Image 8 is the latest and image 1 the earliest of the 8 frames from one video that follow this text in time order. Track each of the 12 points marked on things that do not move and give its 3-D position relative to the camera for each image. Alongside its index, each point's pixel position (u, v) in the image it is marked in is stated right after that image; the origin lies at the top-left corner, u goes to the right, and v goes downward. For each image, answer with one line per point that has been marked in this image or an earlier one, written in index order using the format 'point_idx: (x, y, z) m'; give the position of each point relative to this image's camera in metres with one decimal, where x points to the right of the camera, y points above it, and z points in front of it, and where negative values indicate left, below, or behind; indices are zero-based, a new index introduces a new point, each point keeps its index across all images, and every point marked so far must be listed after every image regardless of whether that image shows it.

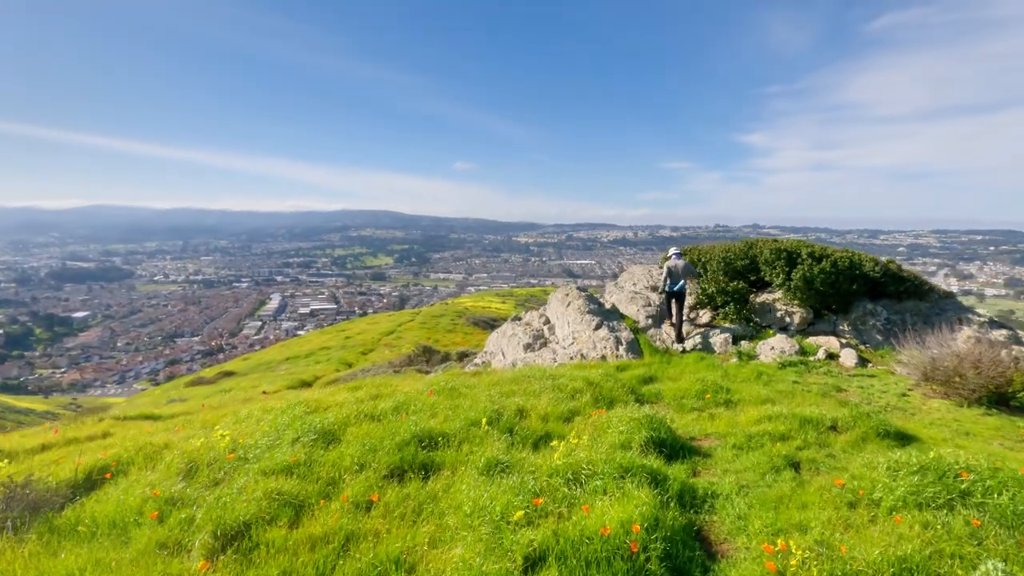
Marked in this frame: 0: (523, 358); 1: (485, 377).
0: (+0.4, -2.3, +17.4) m
1: (-0.8, -2.5, +15.1) m
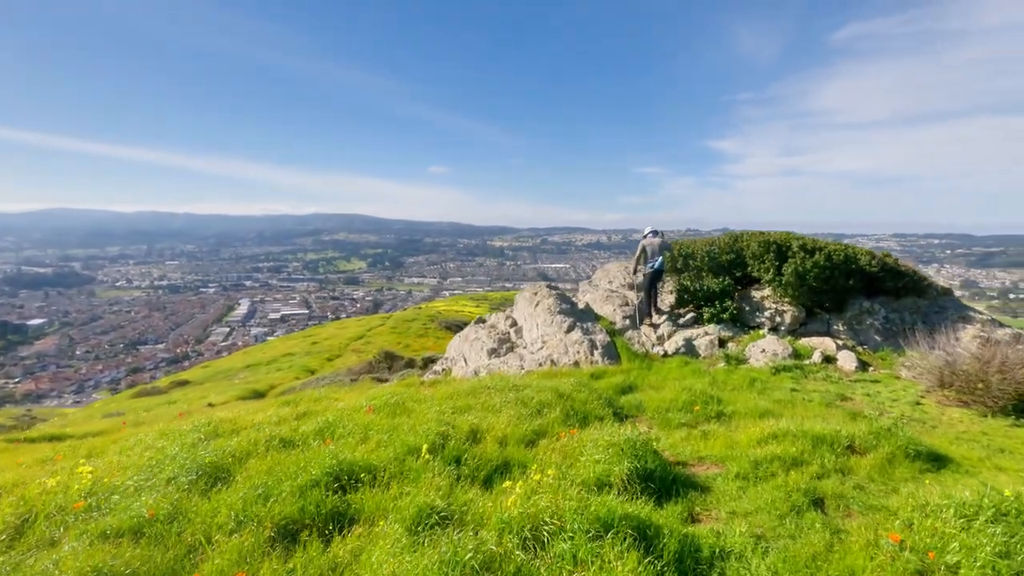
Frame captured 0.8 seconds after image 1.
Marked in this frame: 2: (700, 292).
0: (-0.7, -2.3, +15.5) m
1: (-1.8, -2.5, +13.1) m
2: (+5.6, -0.1, +15.7) m
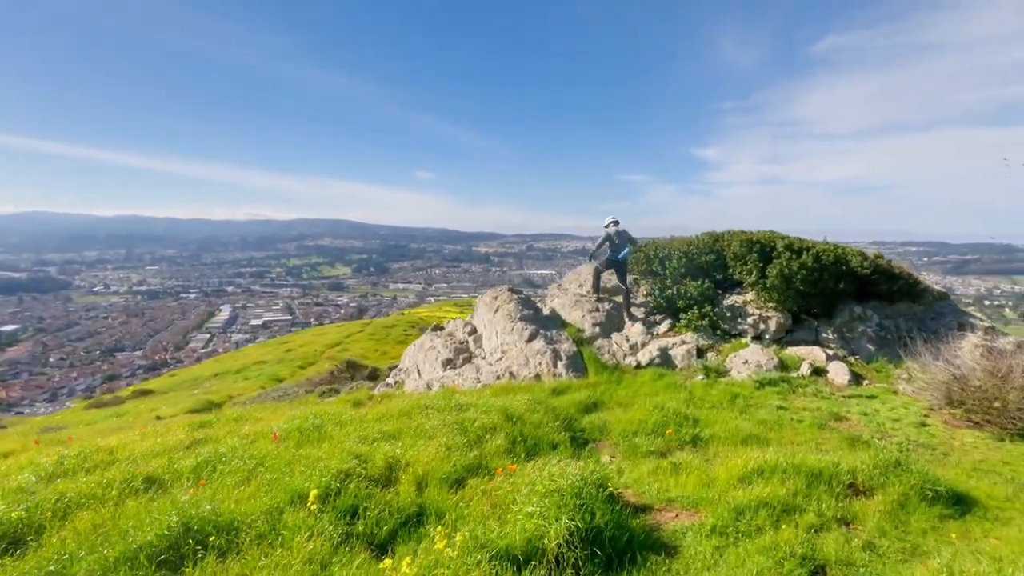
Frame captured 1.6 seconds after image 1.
0: (-1.9, -2.4, +13.8) m
1: (-2.8, -2.5, +11.4) m
2: (+4.4, -0.2, +14.2) m
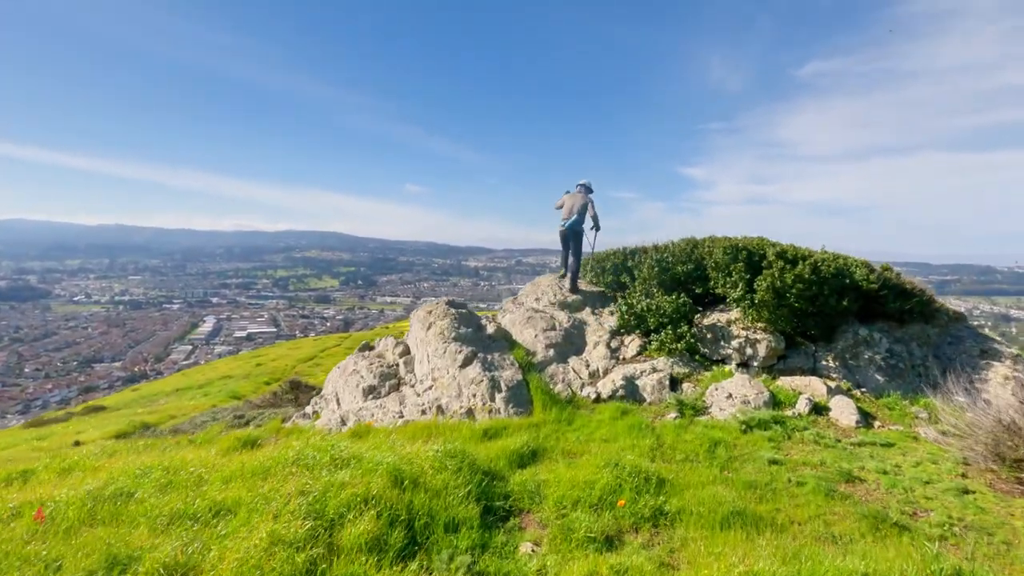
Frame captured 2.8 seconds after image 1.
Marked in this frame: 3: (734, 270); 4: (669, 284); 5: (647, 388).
0: (-3.3, -2.6, +11.3) m
1: (-4.2, -2.7, +8.8) m
2: (+3.1, -0.6, +11.9) m
3: (+4.7, +0.4, +11.4) m
4: (+3.6, +0.1, +12.3) m
5: (+2.7, -2.0, +10.6) m
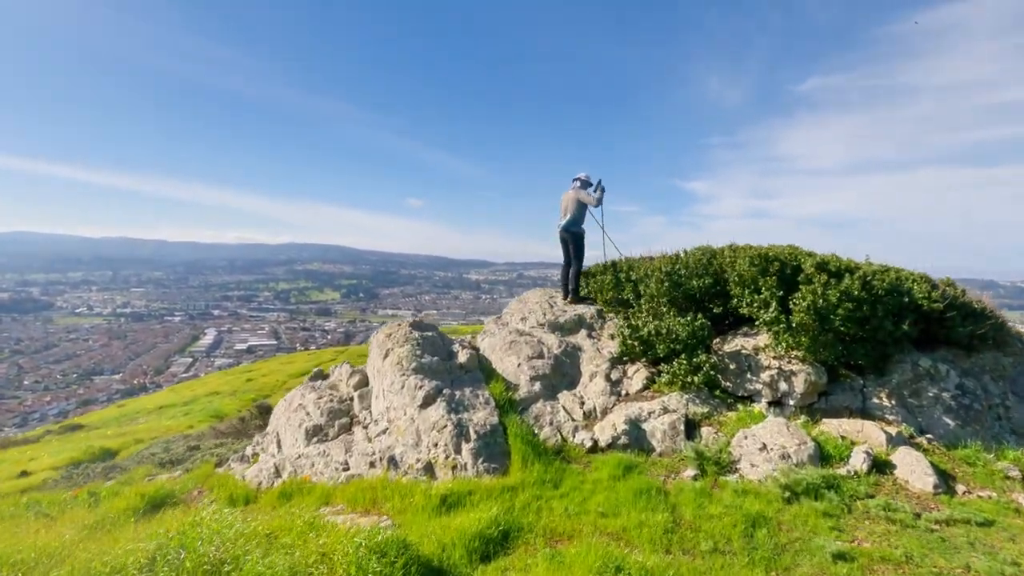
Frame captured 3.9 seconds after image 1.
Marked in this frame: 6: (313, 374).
0: (-3.7, -2.9, +9.1) m
1: (-4.6, -2.9, +6.6) m
2: (+2.7, -0.9, +9.7) m
3: (+4.3, 0.0, +9.2) m
4: (+3.2, -0.3, +10.2) m
5: (+2.2, -2.3, +8.4) m
6: (-4.2, -1.8, +11.4) m
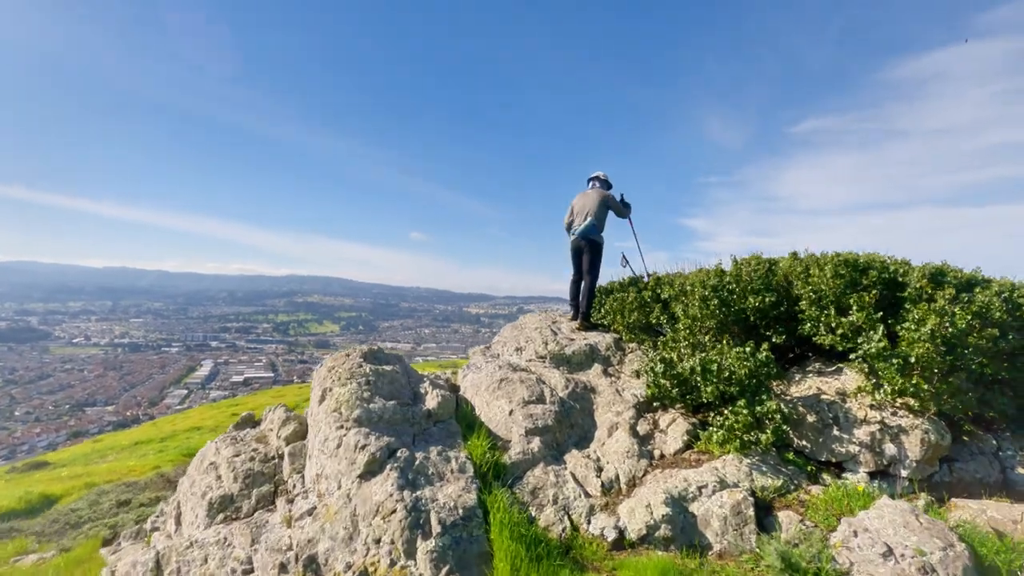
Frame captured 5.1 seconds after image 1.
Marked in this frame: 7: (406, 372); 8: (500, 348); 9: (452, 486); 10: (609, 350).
0: (-3.8, -3.1, +6.3) m
1: (-4.7, -2.9, +3.8) m
2: (+2.5, -1.2, +7.0) m
3: (+4.2, -0.2, +6.6) m
4: (+3.1, -0.6, +7.5) m
5: (+2.1, -2.4, +5.6) m
6: (-4.3, -2.1, +8.6) m
7: (-1.5, -1.1, +7.5) m
8: (-0.2, -1.0, +9.5) m
9: (-0.6, -2.1, +5.7) m
10: (+1.6, -1.0, +8.7) m
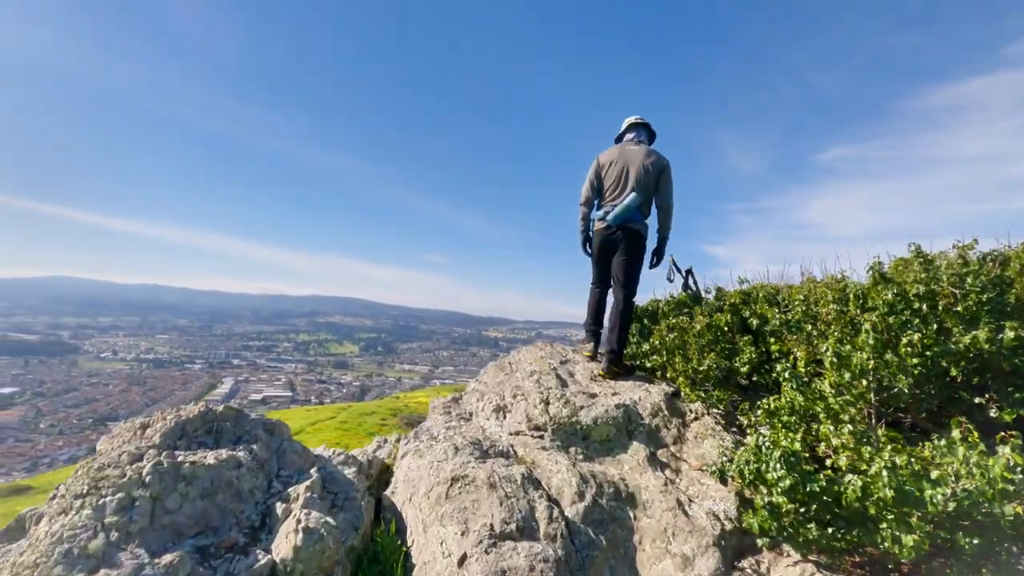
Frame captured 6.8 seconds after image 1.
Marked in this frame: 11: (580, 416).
0: (-4.2, -3.0, +2.6) m
1: (-5.2, -2.8, +0.2) m
2: (+2.2, -1.3, +3.2) m
3: (+3.9, -0.3, +2.7) m
4: (+2.8, -0.7, +3.7) m
5: (+1.7, -2.5, +1.7) m
6: (-4.6, -2.2, +5.0) m
7: (-1.7, -1.2, +3.8) m
8: (-0.4, -1.2, +5.8) m
9: (-1.0, -2.0, +1.9) m
10: (+1.4, -1.2, +4.9) m
11: (+0.6, -1.1, +4.9) m
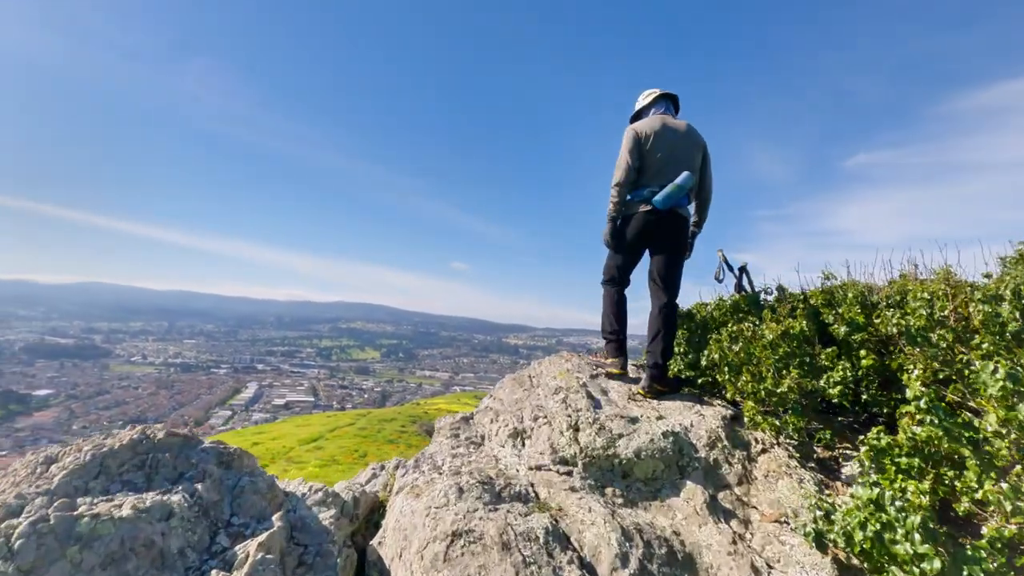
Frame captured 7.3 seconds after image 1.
0: (-4.1, -3.0, +1.7) m
1: (-5.2, -2.7, -0.6) m
2: (+2.3, -1.3, +2.1) m
3: (+3.9, -0.3, +1.6) m
4: (+2.9, -0.7, +2.6) m
5: (+1.7, -2.4, +0.7) m
6: (-4.5, -2.1, +4.2) m
7: (-1.6, -1.1, +2.9) m
8: (-0.2, -1.2, +4.8) m
9: (-1.0, -2.0, +1.0) m
10: (+1.5, -1.2, +3.9) m
11: (+0.8, -1.1, +3.9) m
